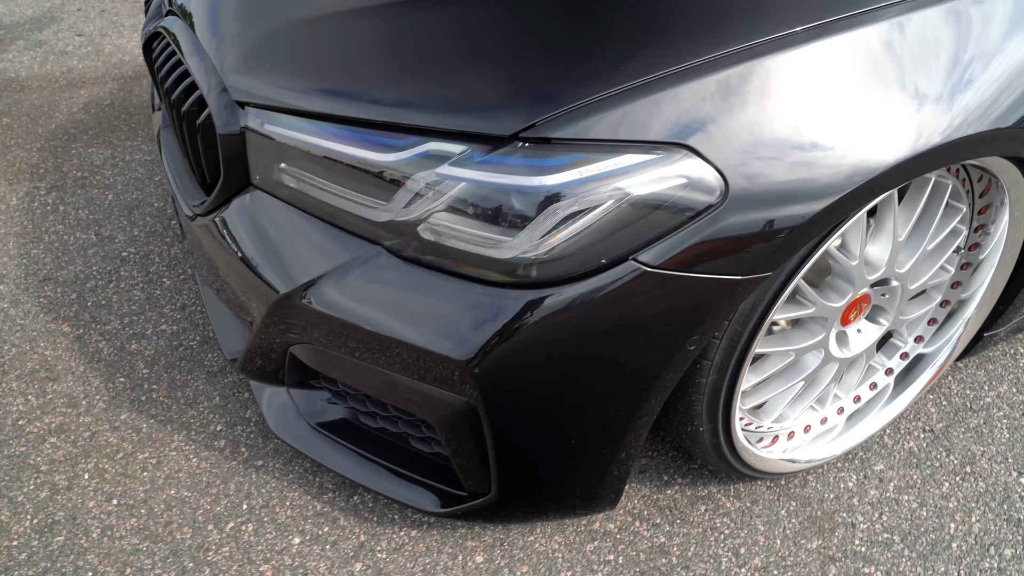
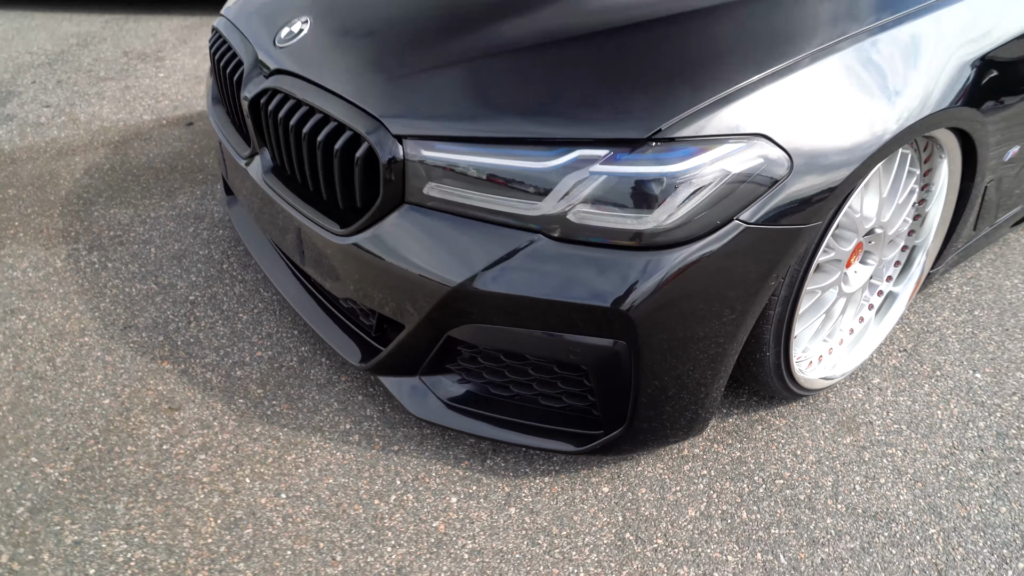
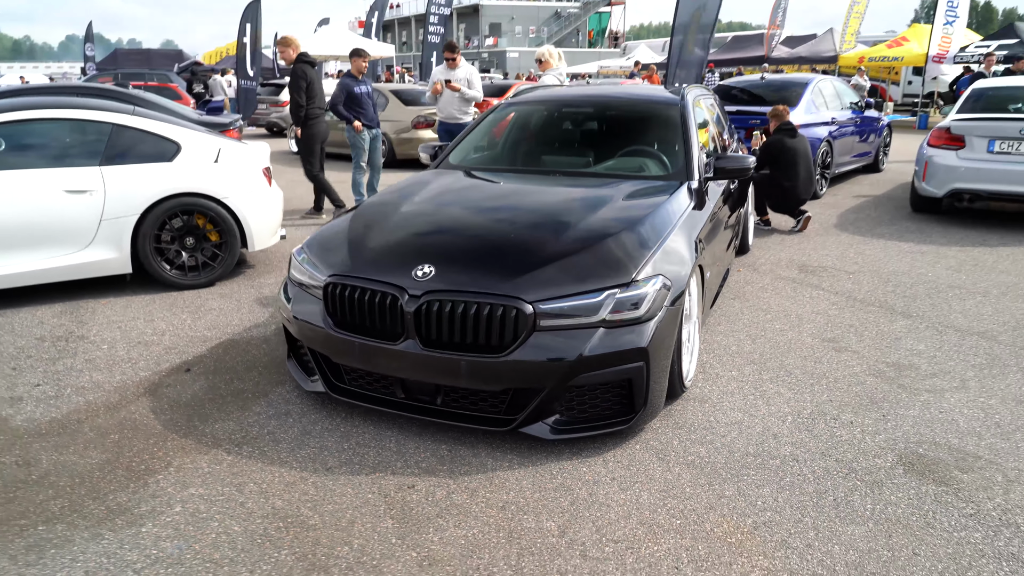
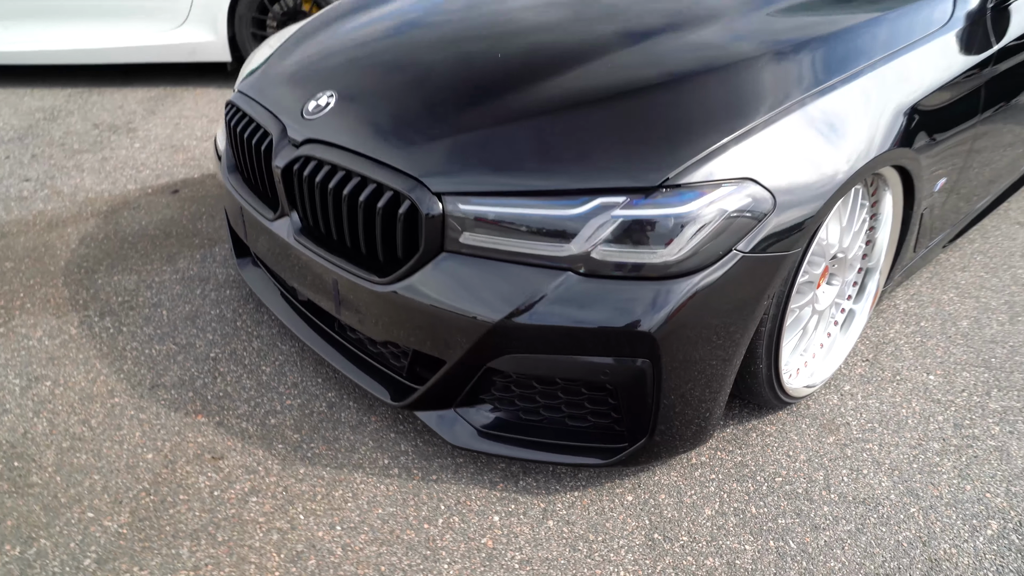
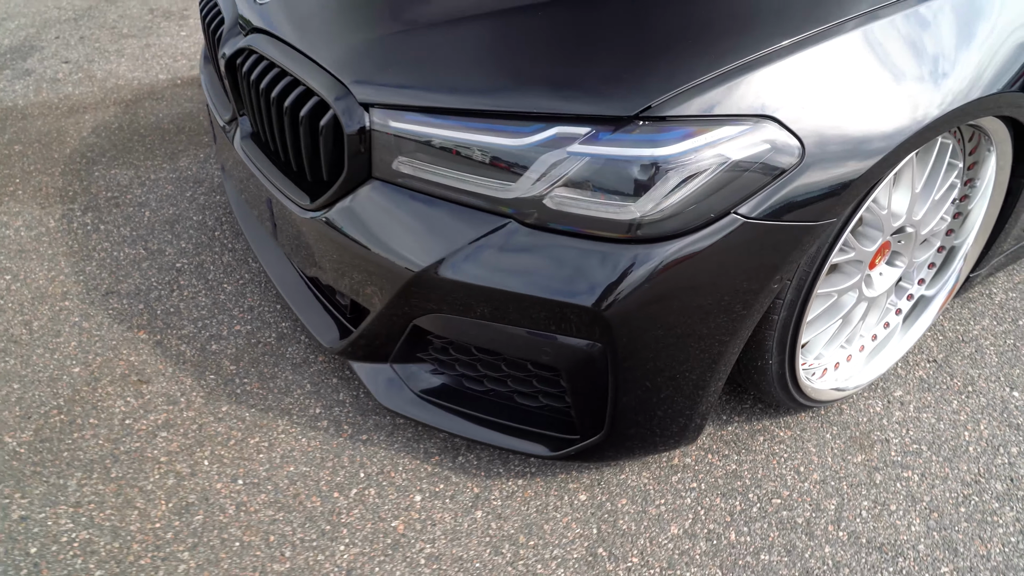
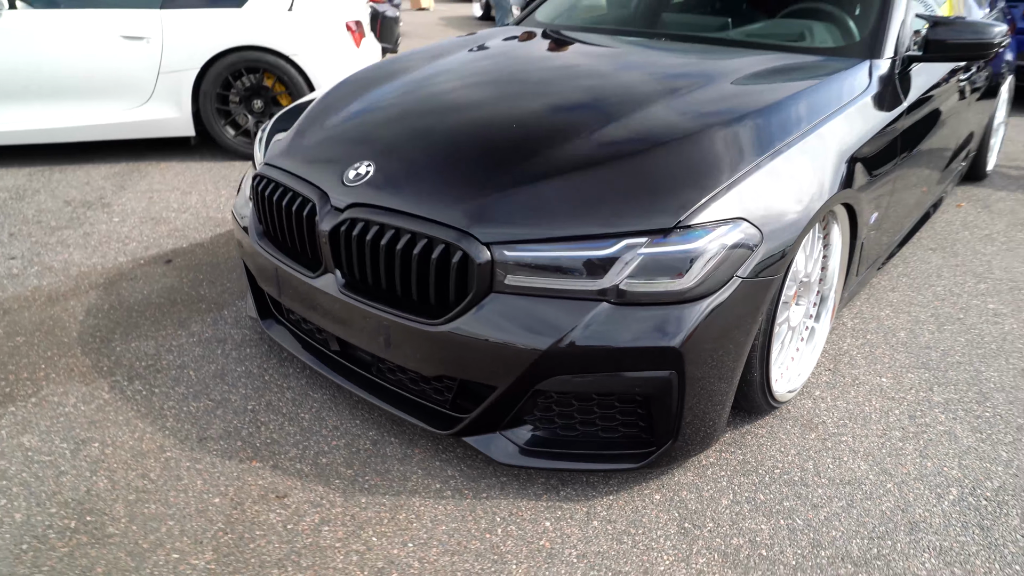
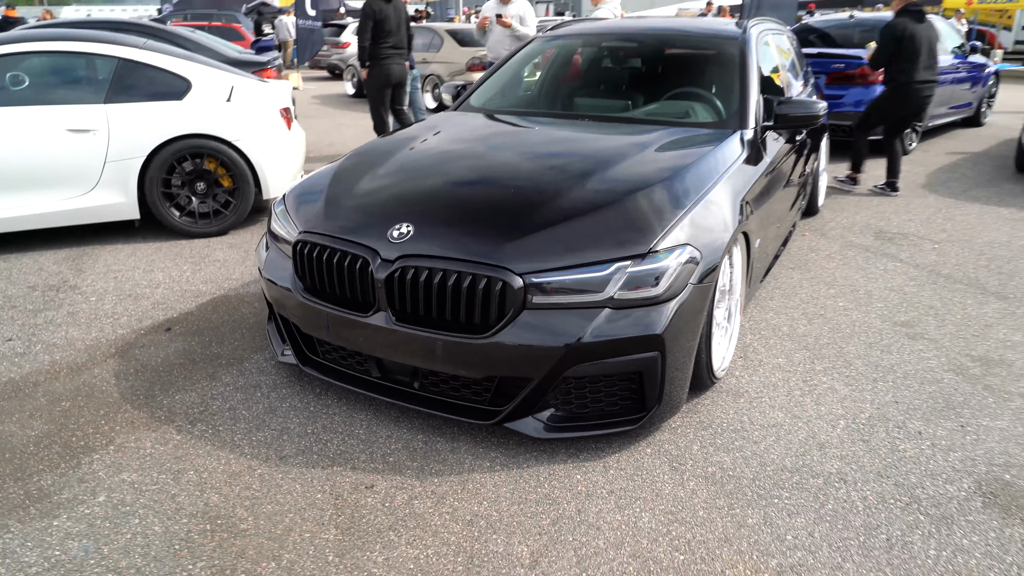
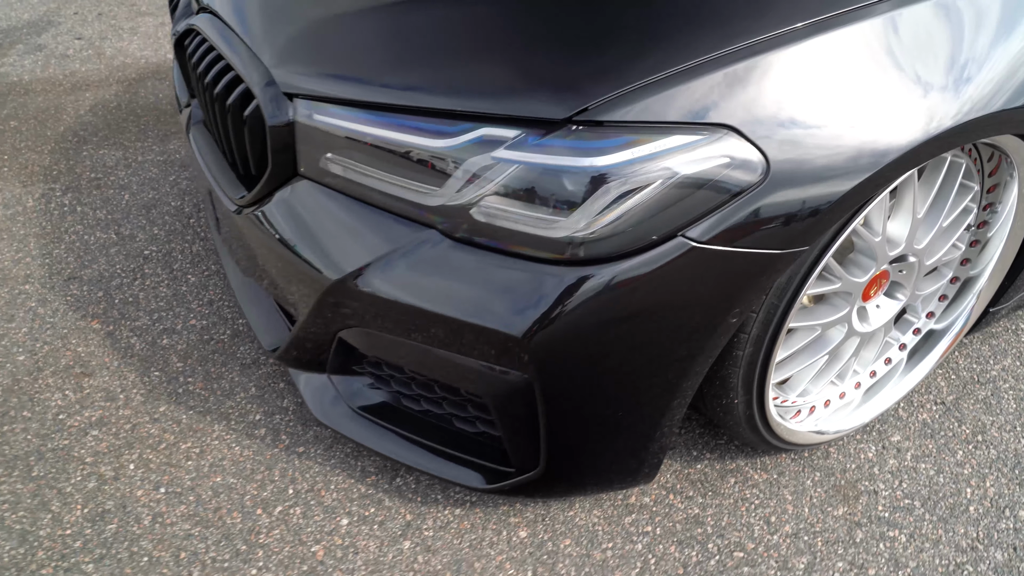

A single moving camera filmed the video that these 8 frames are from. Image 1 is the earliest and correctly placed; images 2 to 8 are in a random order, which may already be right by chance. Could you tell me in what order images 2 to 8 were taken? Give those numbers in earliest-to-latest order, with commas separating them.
8, 5, 2, 4, 6, 7, 3
